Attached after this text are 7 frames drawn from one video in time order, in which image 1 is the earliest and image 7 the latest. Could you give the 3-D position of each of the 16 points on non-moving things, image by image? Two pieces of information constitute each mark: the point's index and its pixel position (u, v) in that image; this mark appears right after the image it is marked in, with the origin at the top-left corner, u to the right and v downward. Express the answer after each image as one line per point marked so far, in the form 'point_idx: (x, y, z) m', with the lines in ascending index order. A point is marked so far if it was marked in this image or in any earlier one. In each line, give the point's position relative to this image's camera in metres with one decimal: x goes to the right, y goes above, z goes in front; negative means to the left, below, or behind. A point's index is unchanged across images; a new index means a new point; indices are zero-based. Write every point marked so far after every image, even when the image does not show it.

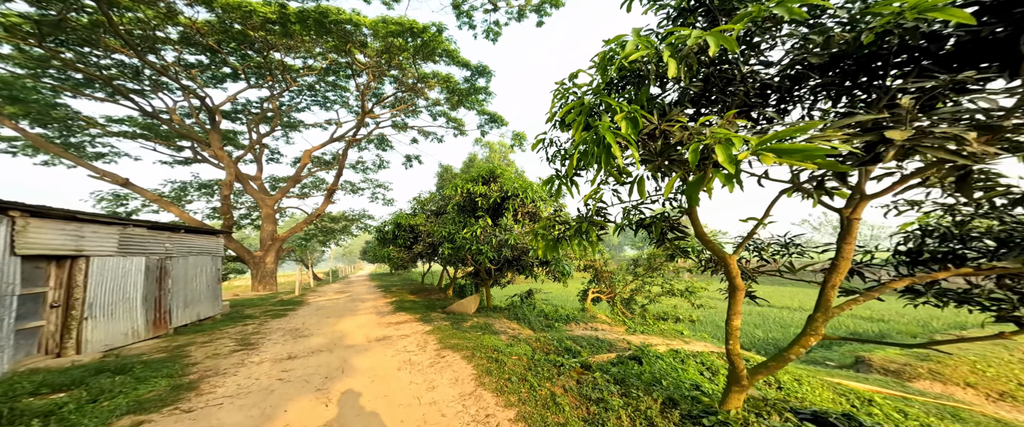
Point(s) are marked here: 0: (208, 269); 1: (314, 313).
0: (-9.0, -1.6, +9.5) m
1: (-7.0, -3.6, +11.3) m
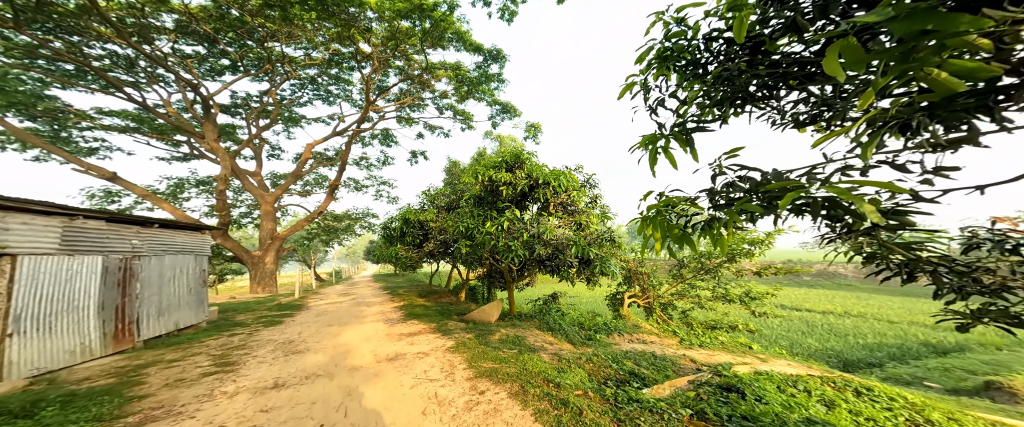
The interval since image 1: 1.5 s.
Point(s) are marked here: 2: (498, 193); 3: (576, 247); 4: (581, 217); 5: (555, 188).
0: (-8.3, -1.4, +8.3) m
1: (-6.2, -3.4, +10.0) m
2: (-0.3, +0.6, +8.5) m
3: (+1.4, -0.7, +6.9) m
4: (+1.6, -0.1, +7.5) m
5: (+1.0, +0.6, +7.6) m
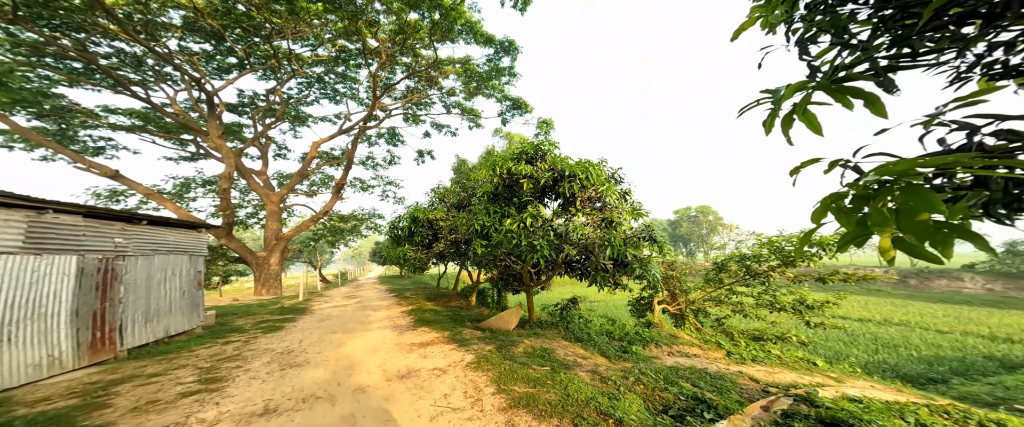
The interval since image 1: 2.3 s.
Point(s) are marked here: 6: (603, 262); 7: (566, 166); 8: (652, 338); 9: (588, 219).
0: (-7.8, -1.4, +7.7) m
1: (-5.7, -3.3, +9.3) m
2: (+0.2, +0.7, +7.8) m
3: (+1.8, -0.7, +6.1) m
4: (+2.1, 0.0, +6.7) m
5: (+1.5, +0.7, +6.8) m
6: (+1.8, -1.0, +6.2) m
7: (+1.2, +1.0, +7.0) m
8: (+3.0, -2.6, +6.7) m
9: (+1.5, -0.1, +6.5) m
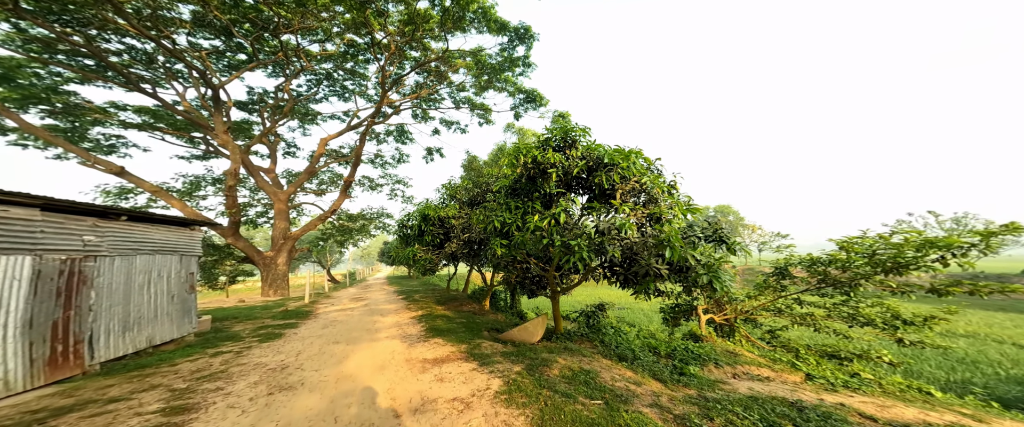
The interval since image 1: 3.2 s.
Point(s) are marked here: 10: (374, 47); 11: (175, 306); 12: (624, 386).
0: (-7.3, -1.3, +6.9) m
1: (-5.1, -3.2, +8.5) m
2: (+0.7, +0.8, +6.8) m
3: (+2.3, -0.6, +5.1) m
4: (+2.6, +0.1, +5.7) m
5: (+2.0, +0.8, +5.8) m
6: (+2.3, -0.9, +5.2) m
7: (+1.7, +1.1, +6.0) m
8: (+3.5, -2.5, +5.7) m
9: (+2.0, 0.0, +5.5) m
10: (-8.4, +10.1, +19.4) m
11: (-7.2, -2.0, +6.8) m
12: (+1.5, -2.2, +4.1) m
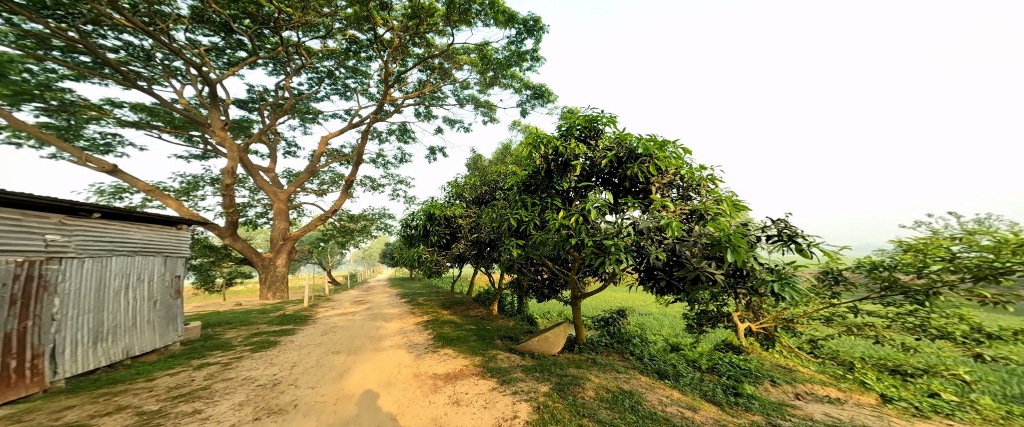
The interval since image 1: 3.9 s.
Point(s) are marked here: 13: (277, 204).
0: (-7.0, -1.2, +6.3) m
1: (-4.8, -3.2, +7.9) m
2: (+1.1, +0.8, +6.2) m
3: (+2.7, -0.5, +4.5) m
4: (+2.9, +0.1, +5.0) m
5: (+2.4, +0.8, +5.2) m
6: (+2.6, -0.8, +4.5) m
7: (+2.1, +1.2, +5.4) m
8: (+3.8, -2.4, +5.0) m
9: (+2.4, 0.0, +4.8) m
10: (-8.0, +10.1, +18.8) m
11: (-6.8, -1.9, +6.2) m
12: (+1.8, -2.1, +3.4) m
13: (-14.6, +0.6, +19.9) m
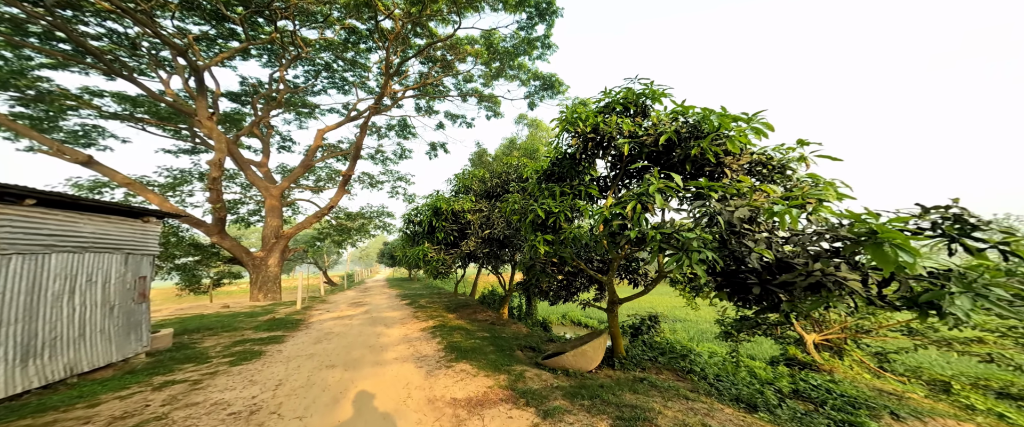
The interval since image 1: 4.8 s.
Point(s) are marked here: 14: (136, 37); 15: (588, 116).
0: (-6.5, -1.0, +5.2) m
1: (-4.3, -3.0, +6.8) m
2: (+1.5, +1.0, +5.2) m
3: (+3.2, -0.3, +3.5) m
4: (+3.4, +0.3, +4.1) m
5: (+2.9, +1.0, +4.2) m
6: (+3.1, -0.6, +3.6) m
7: (+2.6, +1.4, +4.4) m
8: (+4.3, -2.2, +4.1) m
9: (+2.9, +0.2, +3.9) m
10: (-7.6, +10.3, +17.8) m
11: (-6.4, -1.7, +5.1) m
12: (+2.3, -2.0, +2.5) m
13: (-14.3, +0.8, +18.7) m
14: (-23.2, +10.9, +19.6) m
15: (+1.2, +1.6, +5.0) m
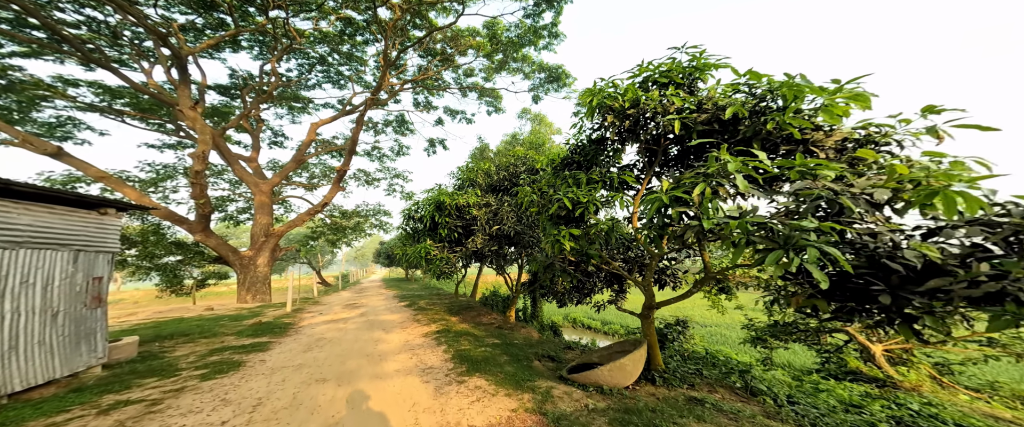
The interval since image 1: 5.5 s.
0: (-6.1, -0.8, +4.3) m
1: (-4.0, -2.8, +6.0) m
2: (+1.9, +1.1, +4.5) m
3: (+3.5, -0.2, +2.8) m
4: (+3.8, +0.4, +3.4) m
5: (+3.2, +1.1, +3.5) m
6: (+3.5, -0.5, +2.9) m
7: (+2.9, +1.5, +3.7) m
8: (+4.6, -2.1, +3.4) m
9: (+3.2, +0.4, +3.1) m
10: (-7.4, +10.4, +16.9) m
11: (-6.0, -1.5, +4.3) m
12: (+2.7, -1.8, +1.7) m
13: (-14.1, +1.0, +17.8) m
14: (-23.0, +11.2, +18.6) m
15: (+1.5, +1.7, +4.3) m
